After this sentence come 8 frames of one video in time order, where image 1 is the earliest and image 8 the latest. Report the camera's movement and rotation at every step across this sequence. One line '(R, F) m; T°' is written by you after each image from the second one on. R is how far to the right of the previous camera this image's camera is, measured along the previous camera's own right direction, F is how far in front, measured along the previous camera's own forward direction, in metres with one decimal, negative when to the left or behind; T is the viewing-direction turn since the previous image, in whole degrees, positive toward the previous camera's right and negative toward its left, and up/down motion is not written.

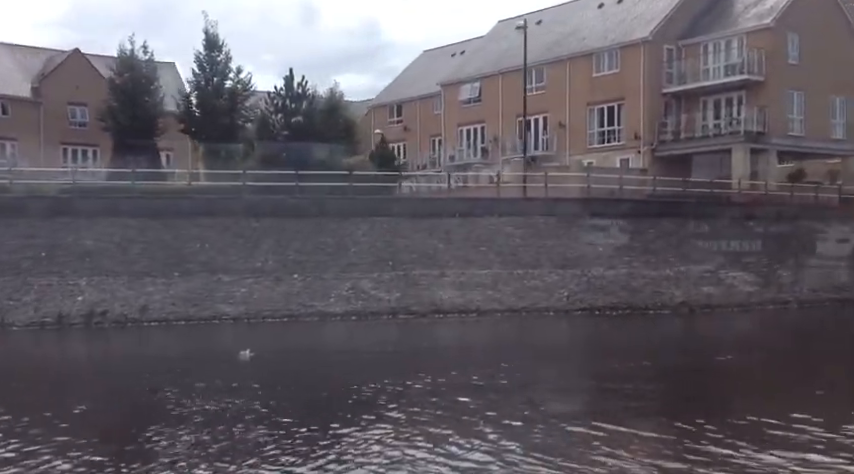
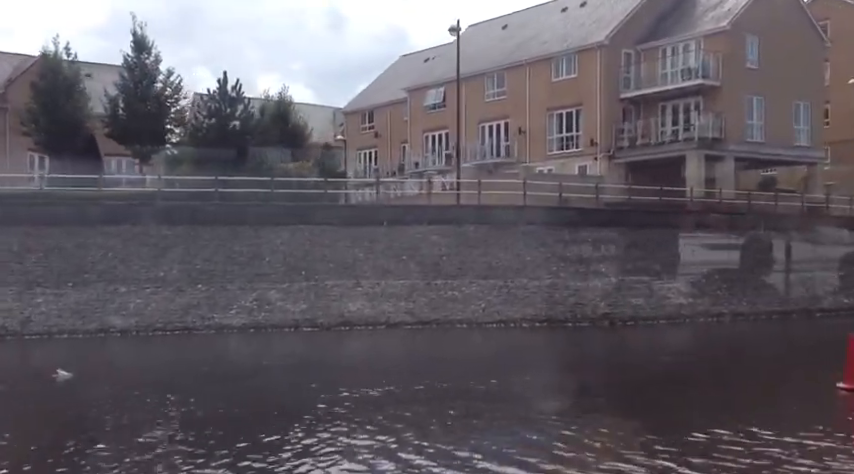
(+2.4, +1.0) m; 0°
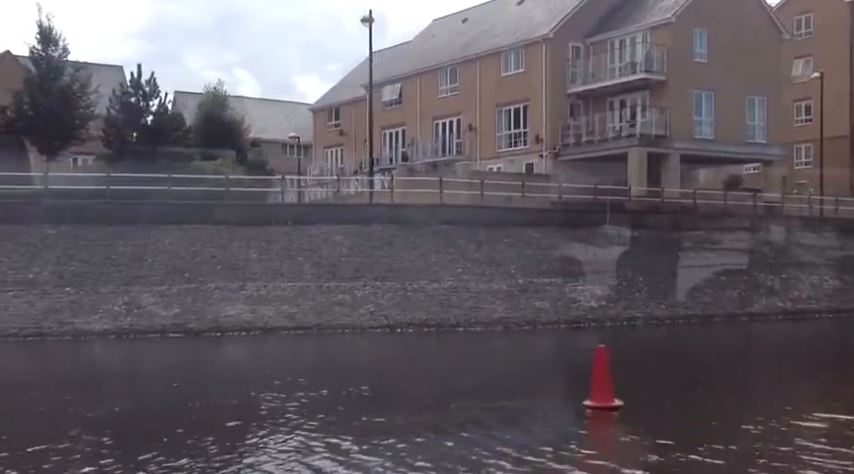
(+3.0, +1.3) m; -1°
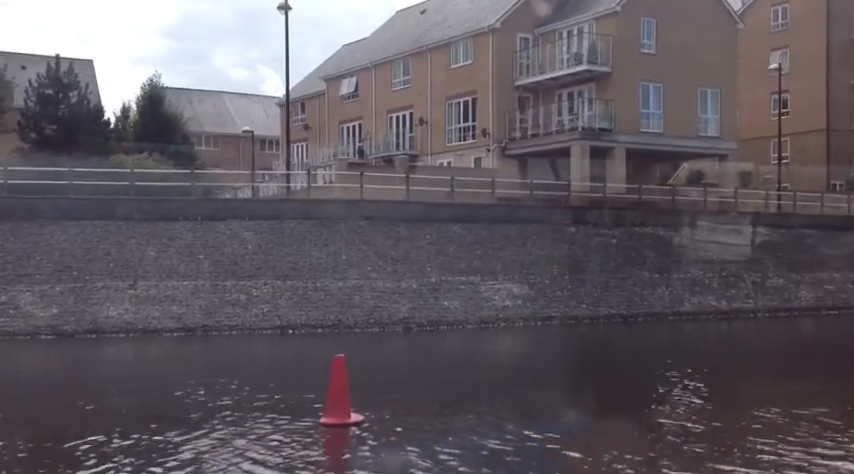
(+2.5, +1.0) m; 0°
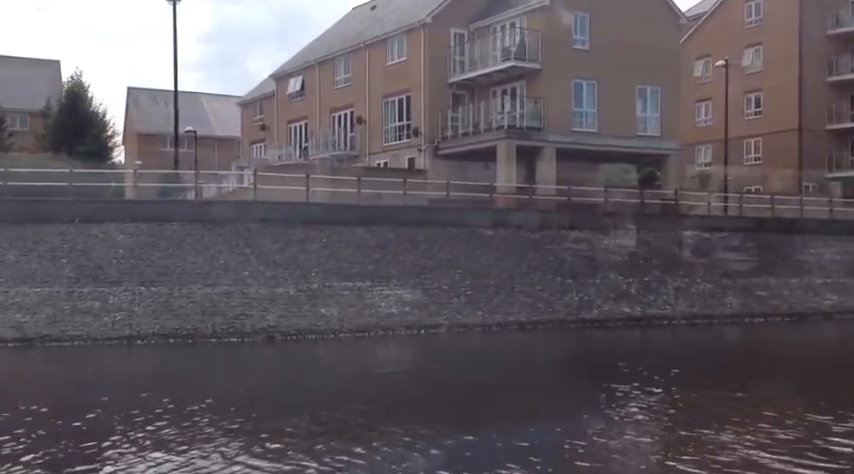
(+3.1, +1.4) m; 0°
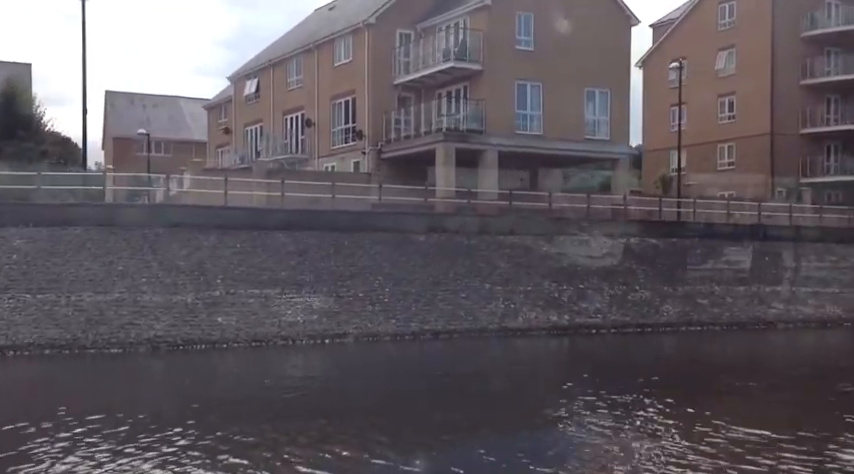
(+2.2, +0.9) m; 0°
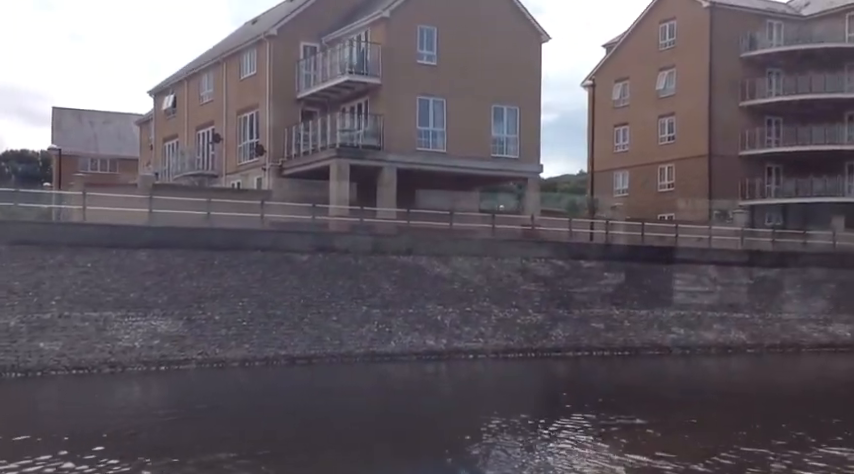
(+2.9, +1.3) m; +1°
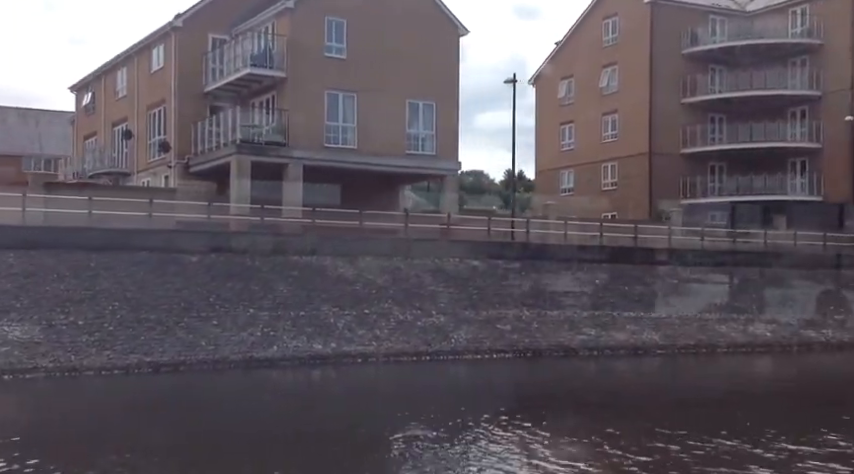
(+2.3, +1.1) m; +2°
